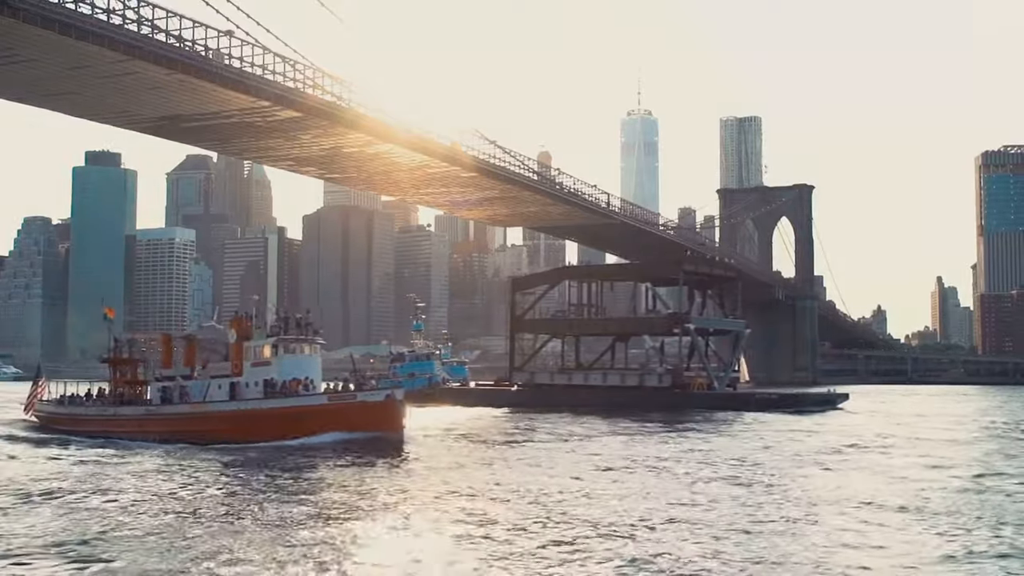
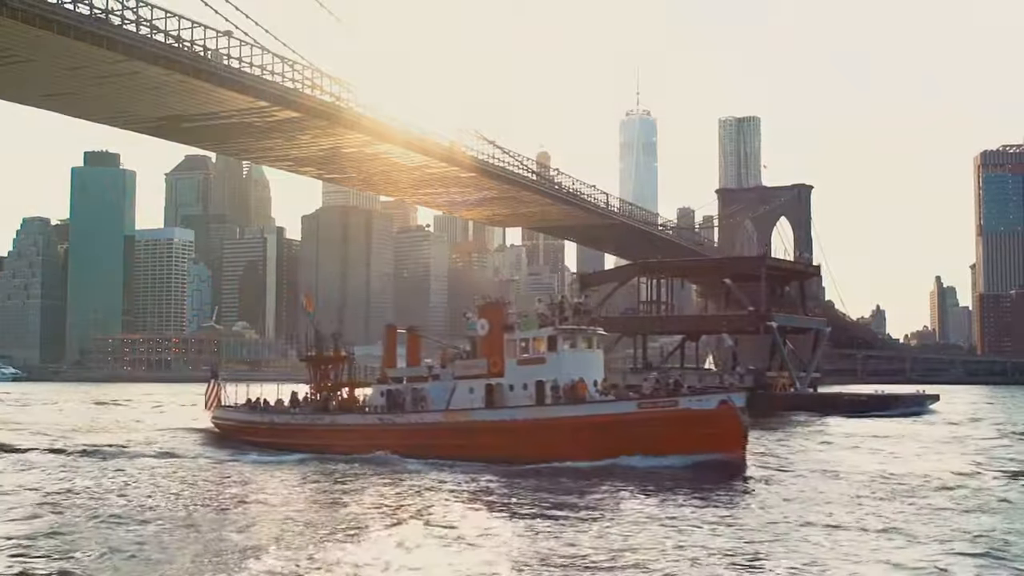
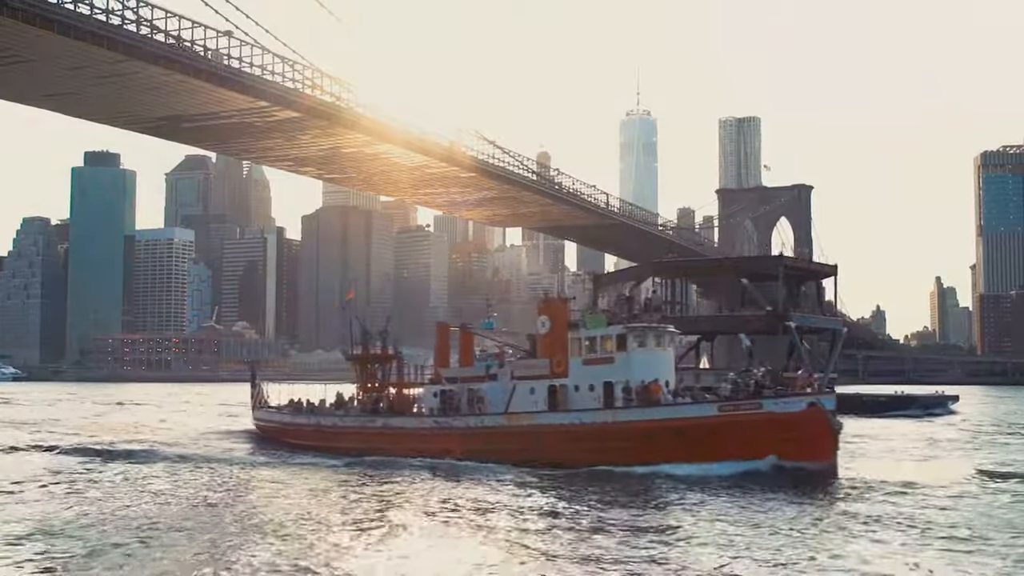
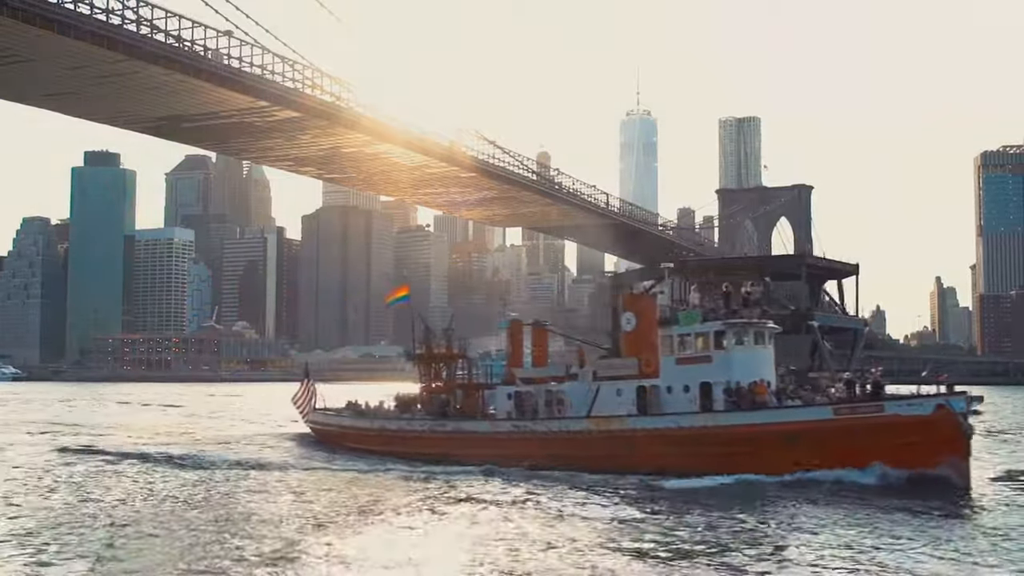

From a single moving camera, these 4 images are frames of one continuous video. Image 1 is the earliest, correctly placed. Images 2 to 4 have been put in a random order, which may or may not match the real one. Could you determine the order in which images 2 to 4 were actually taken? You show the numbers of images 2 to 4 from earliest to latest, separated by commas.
2, 3, 4
